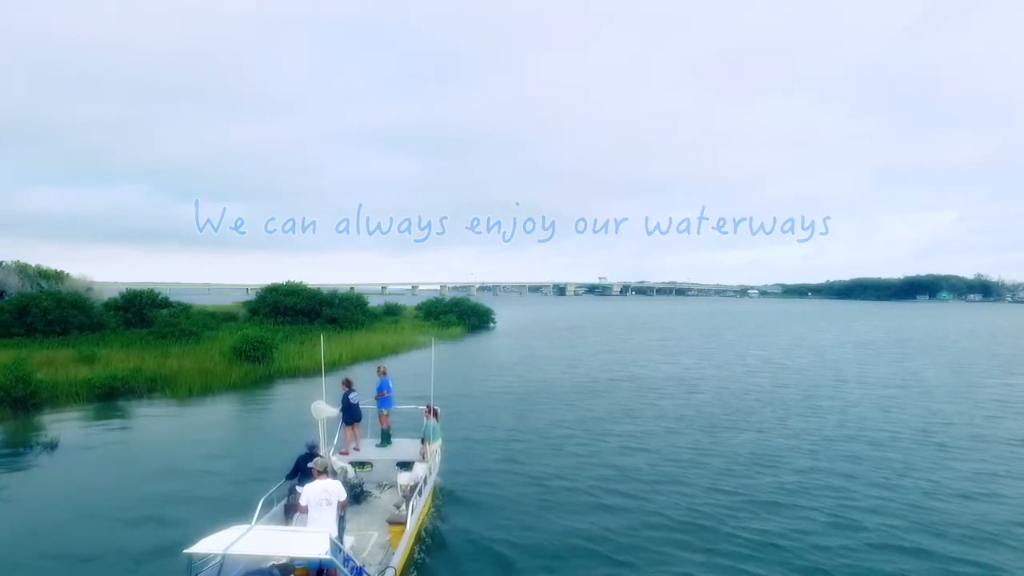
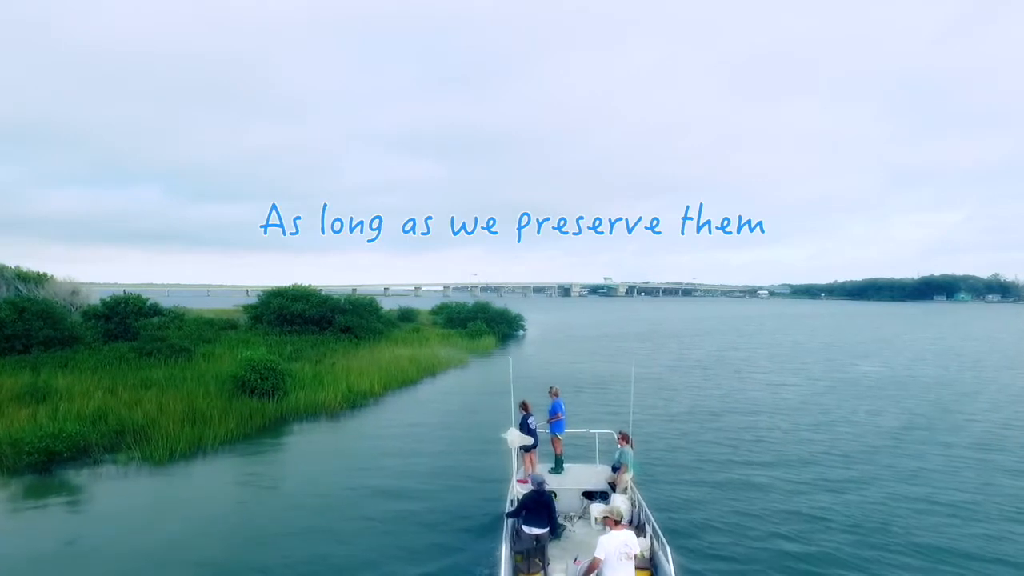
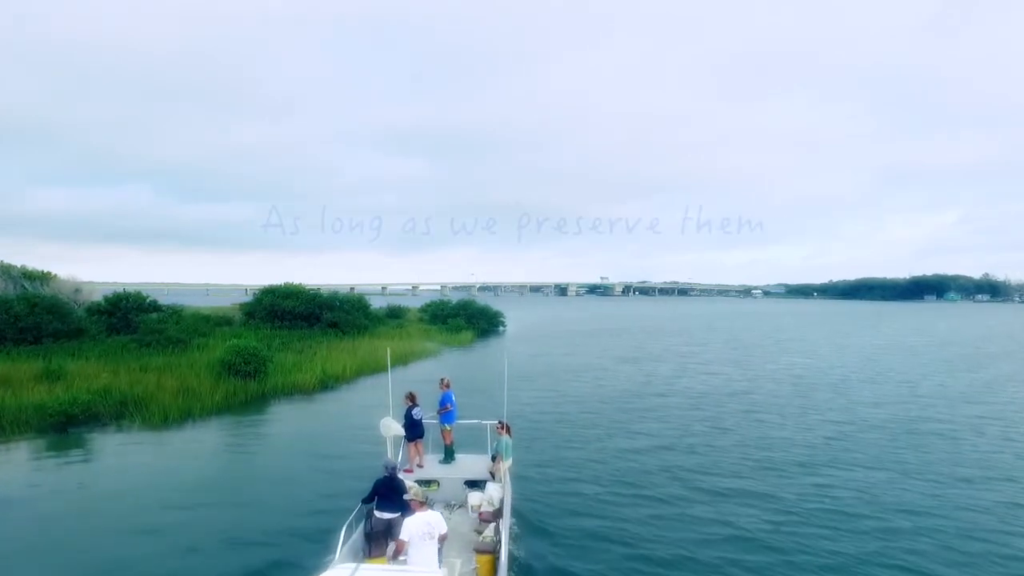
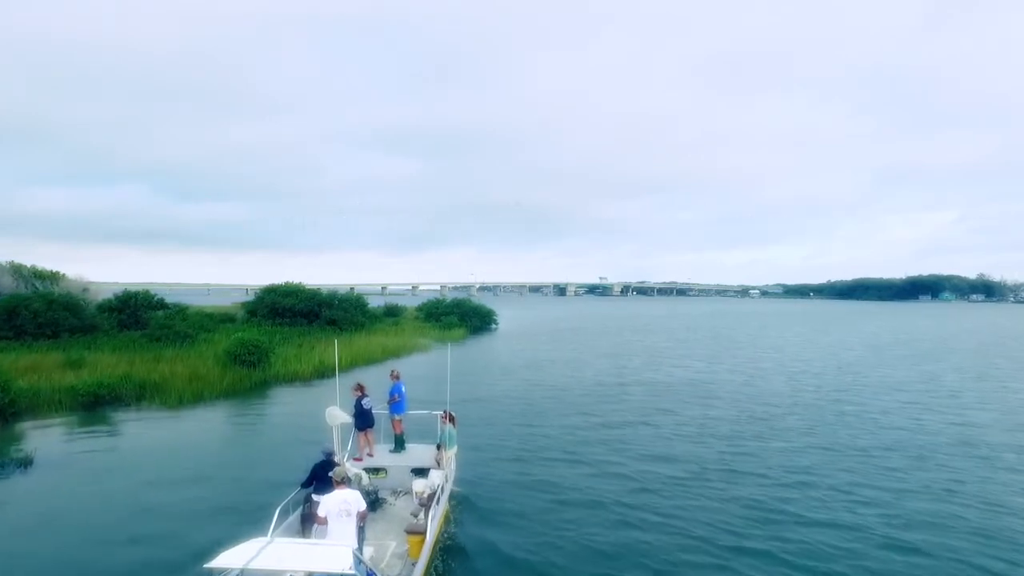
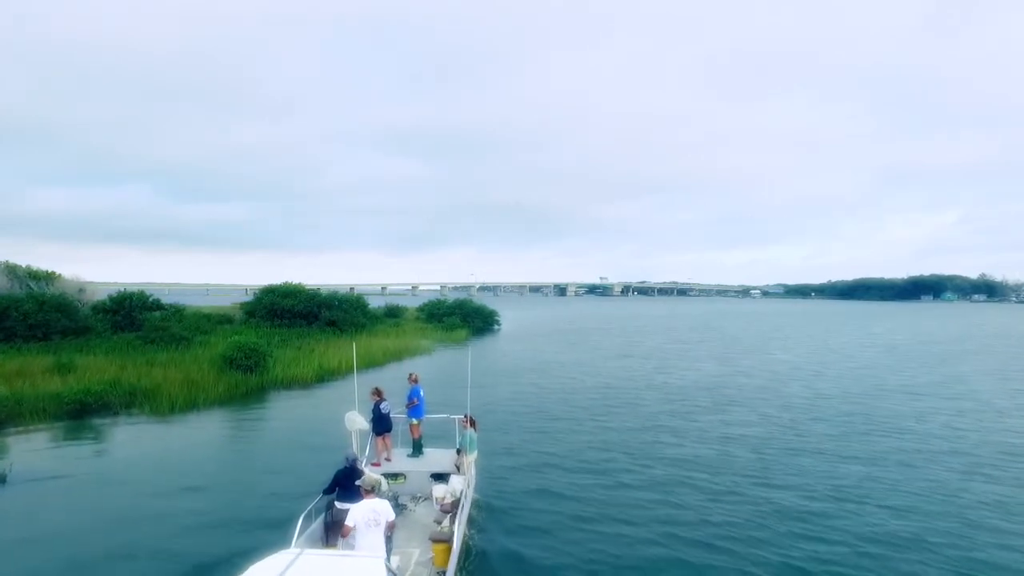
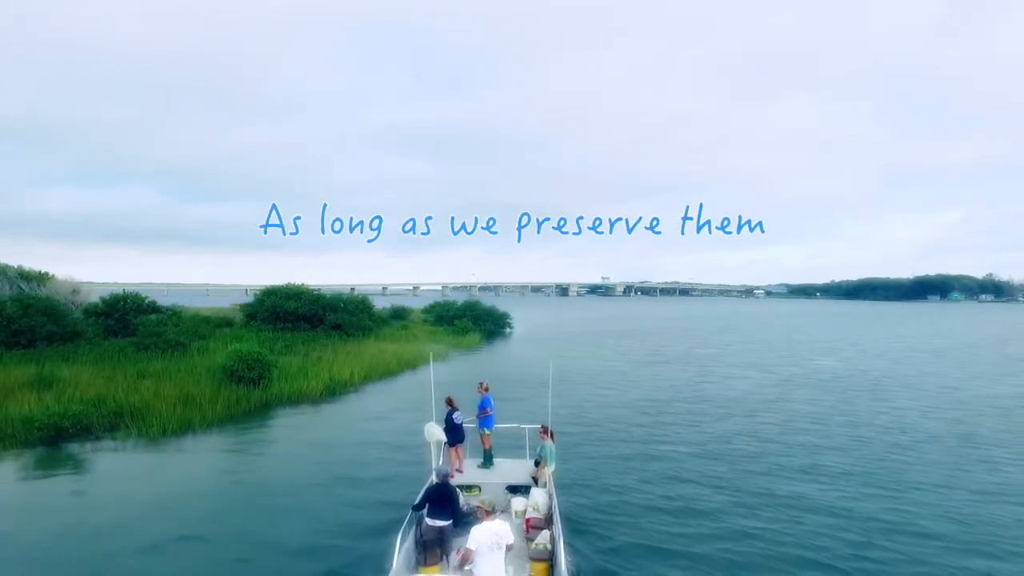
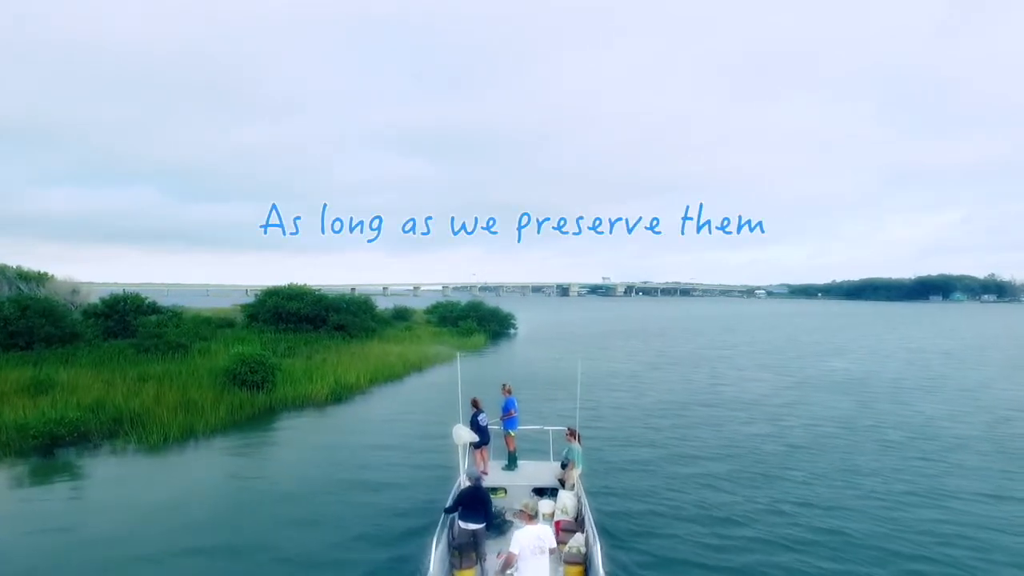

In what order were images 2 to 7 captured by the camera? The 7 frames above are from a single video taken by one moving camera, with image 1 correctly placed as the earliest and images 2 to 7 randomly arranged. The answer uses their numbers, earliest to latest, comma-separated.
4, 5, 3, 6, 7, 2
